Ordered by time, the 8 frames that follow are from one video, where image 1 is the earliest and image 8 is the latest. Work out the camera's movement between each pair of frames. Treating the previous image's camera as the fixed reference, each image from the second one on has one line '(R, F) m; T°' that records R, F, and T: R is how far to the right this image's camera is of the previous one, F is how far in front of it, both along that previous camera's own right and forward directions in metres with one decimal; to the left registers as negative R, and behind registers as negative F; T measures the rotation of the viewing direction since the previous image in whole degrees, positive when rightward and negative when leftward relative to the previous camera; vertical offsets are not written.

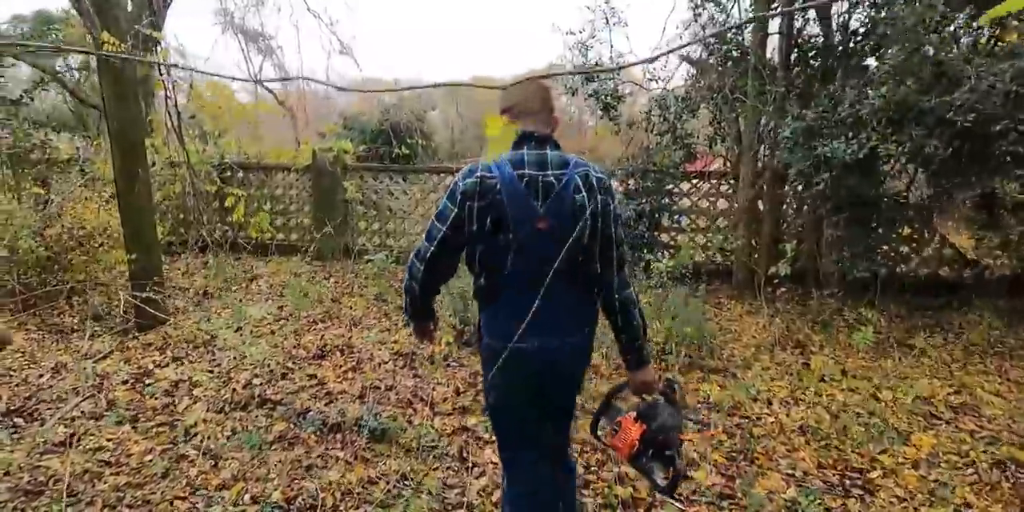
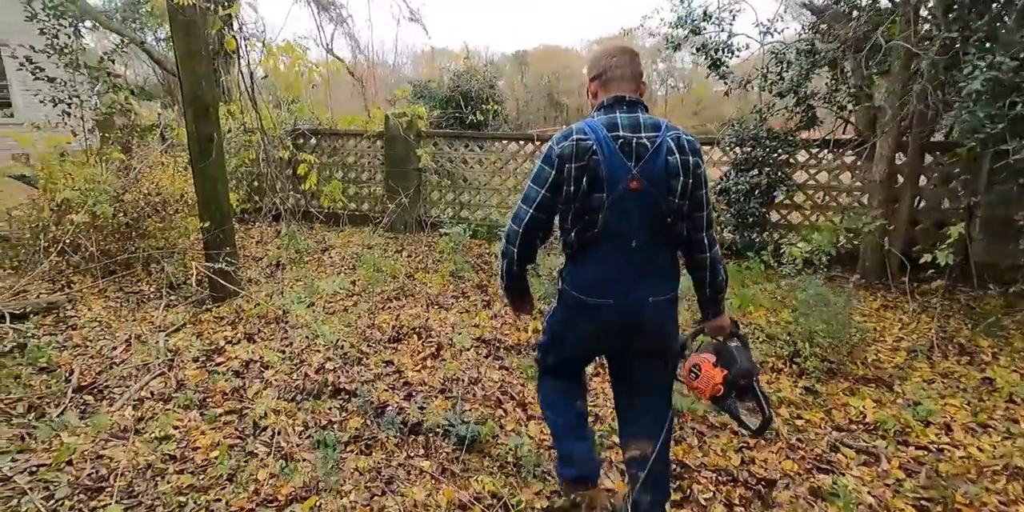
(-0.2, +0.5) m; -6°
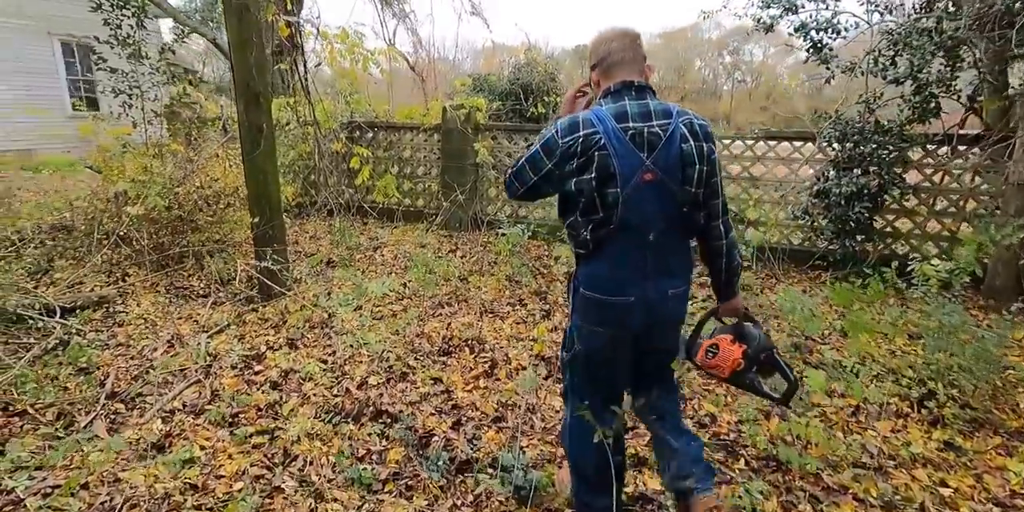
(-0.1, +0.4) m; -6°
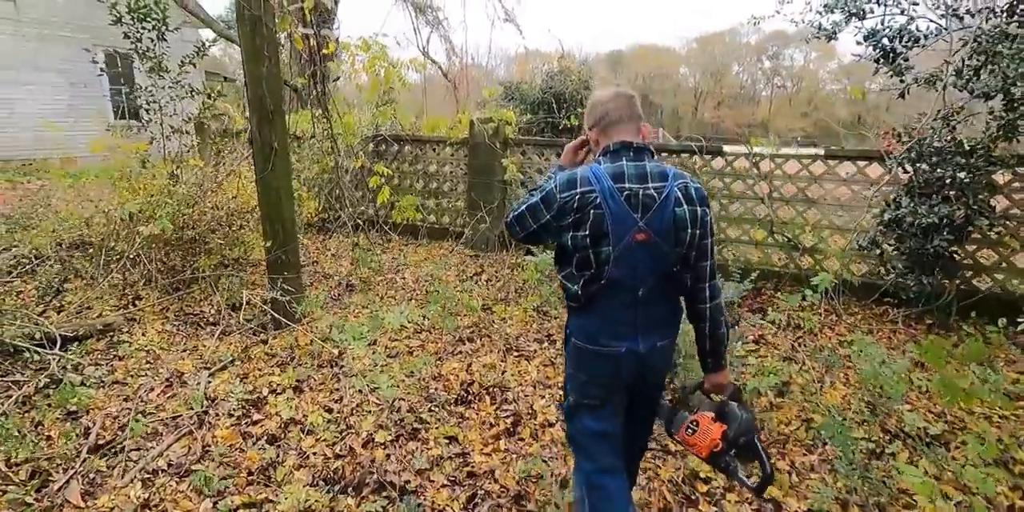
(0.0, +0.3) m; -3°
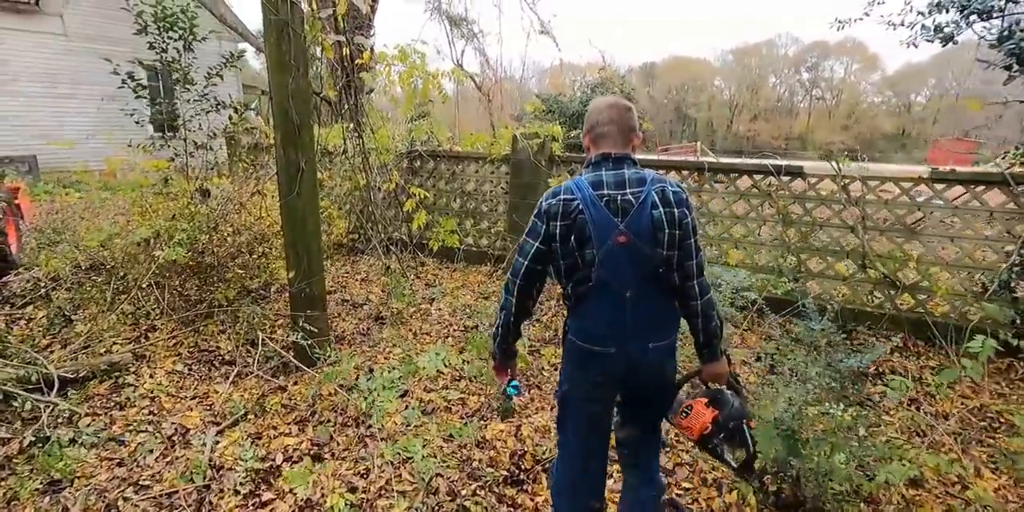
(-0.2, +0.5) m; -3°
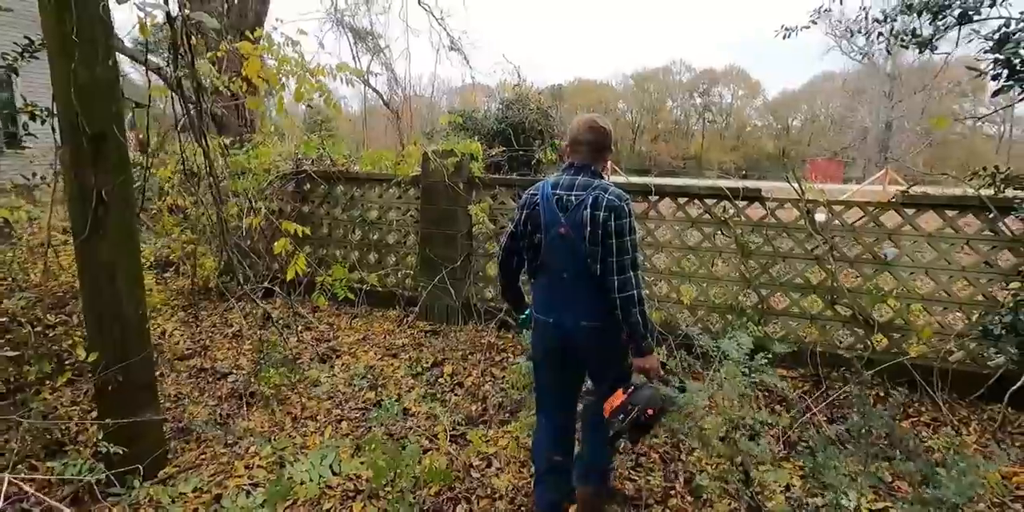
(0.0, +0.8) m; +9°
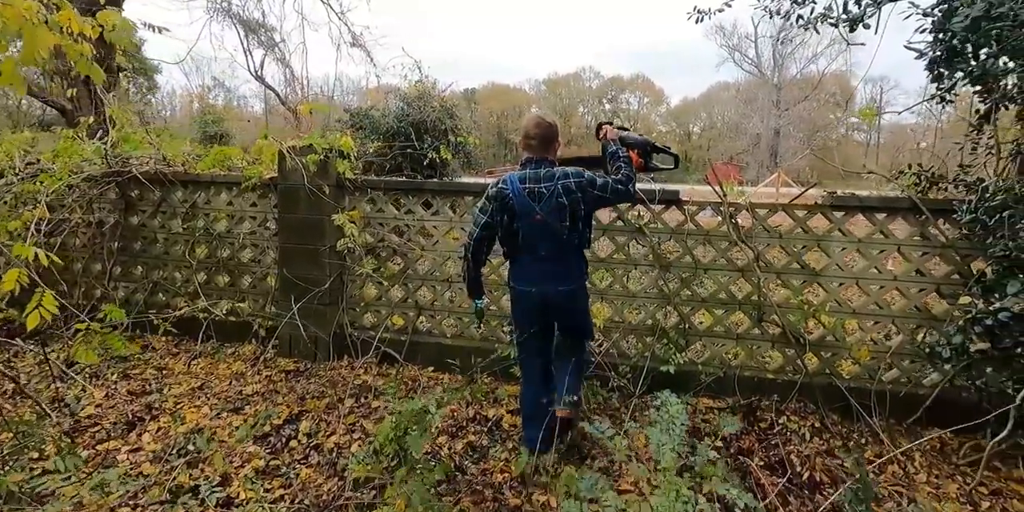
(+0.2, +0.7) m; +9°
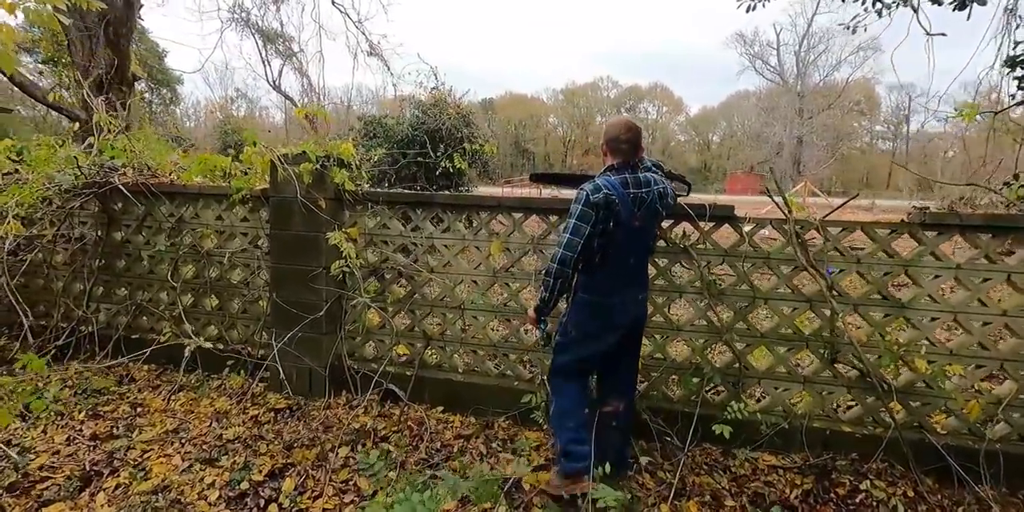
(0.0, +0.4) m; -2°
